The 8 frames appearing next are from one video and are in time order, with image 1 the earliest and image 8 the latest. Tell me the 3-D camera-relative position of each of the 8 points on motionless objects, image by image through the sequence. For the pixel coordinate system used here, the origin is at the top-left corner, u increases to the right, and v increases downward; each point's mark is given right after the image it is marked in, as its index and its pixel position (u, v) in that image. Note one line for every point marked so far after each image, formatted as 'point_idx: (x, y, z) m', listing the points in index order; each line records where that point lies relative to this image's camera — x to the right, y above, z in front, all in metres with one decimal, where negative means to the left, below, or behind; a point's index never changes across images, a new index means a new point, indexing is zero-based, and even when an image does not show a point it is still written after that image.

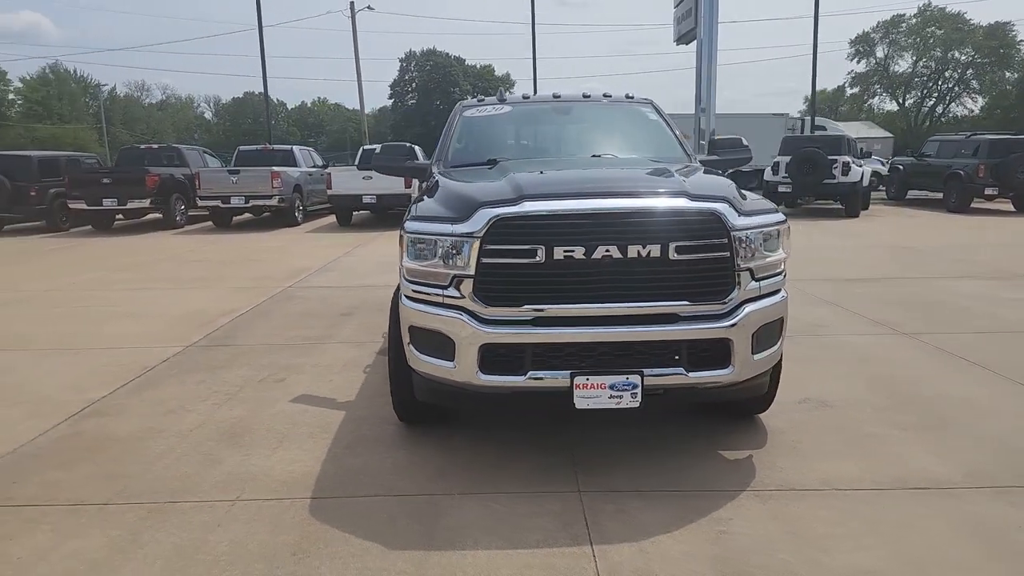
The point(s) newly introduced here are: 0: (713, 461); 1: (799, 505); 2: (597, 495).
0: (+1.1, -1.0, +3.7) m
1: (+1.4, -1.0, +3.2) m
2: (+0.4, -1.0, +3.3) m
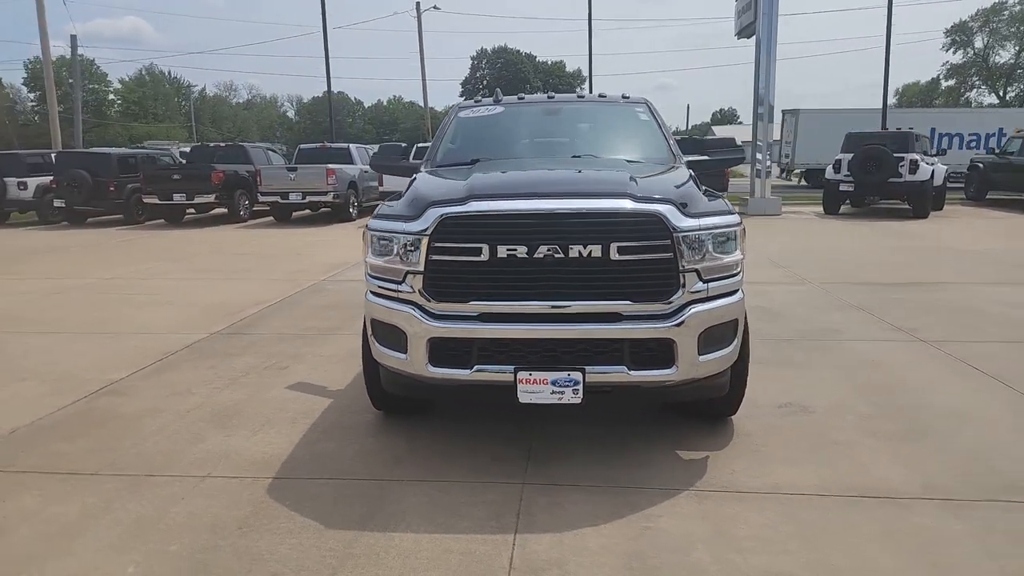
0: (+0.9, -1.0, +3.8) m
1: (+1.1, -1.1, +3.2) m
2: (+0.1, -1.0, +3.4) m
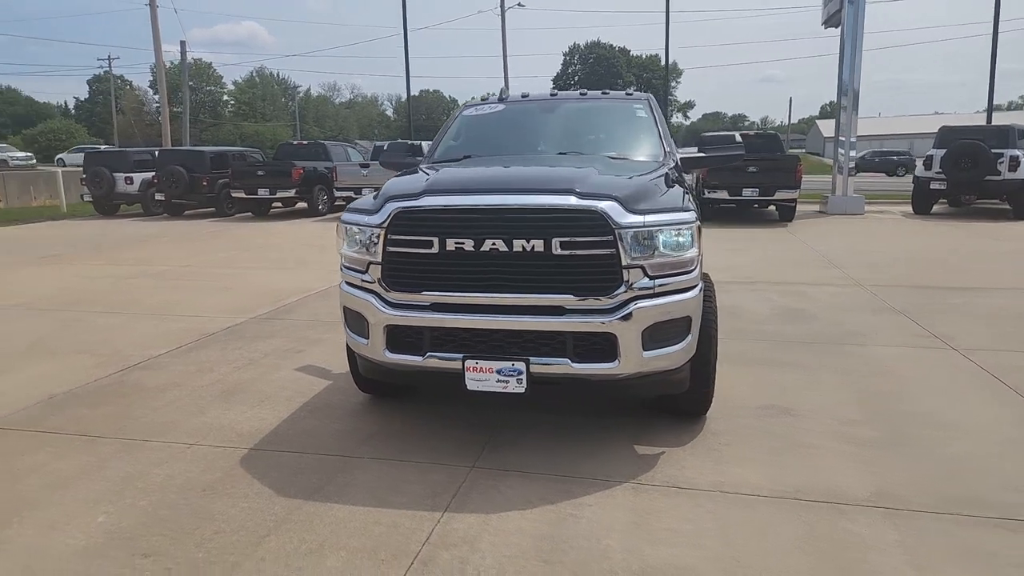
0: (+0.6, -0.9, +3.8) m
1: (+0.7, -1.0, +3.3) m
2: (-0.2, -1.0, +3.6) m
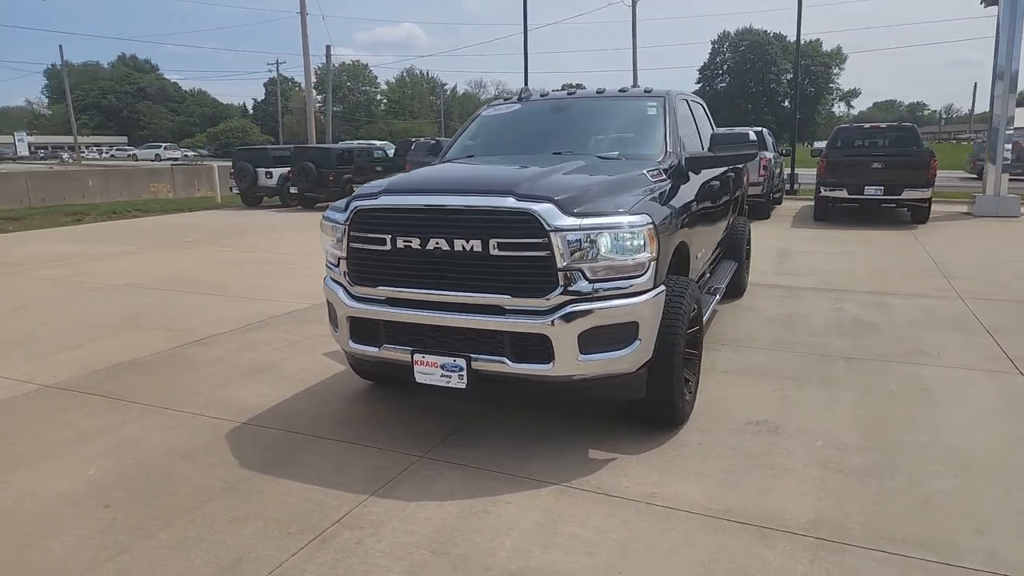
0: (+0.3, -0.9, +3.8) m
1: (+0.4, -1.1, +3.2) m
2: (-0.5, -1.0, +3.7) m
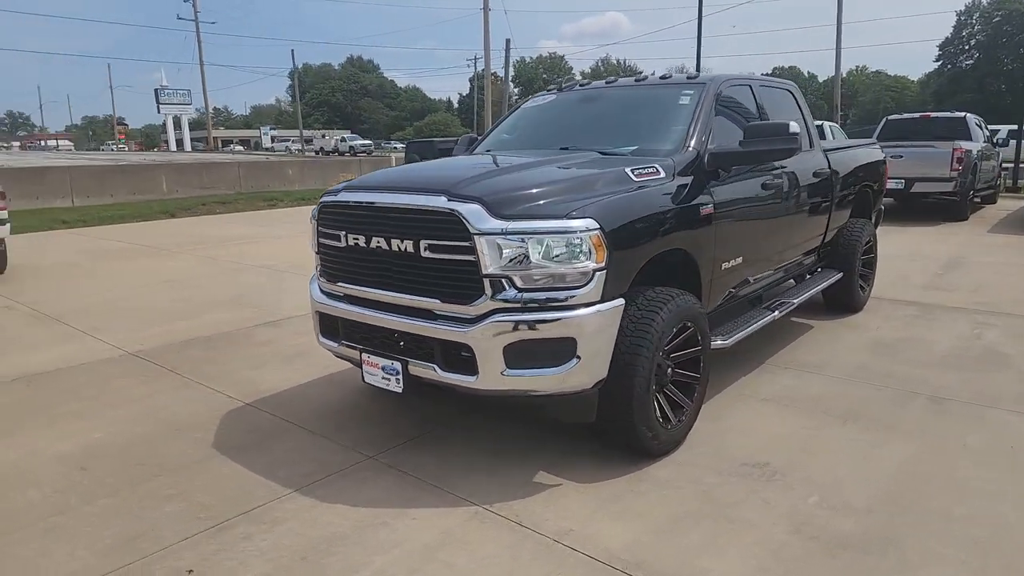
0: (0.0, -1.0, +3.5) m
1: (-0.1, -1.1, +3.0) m
2: (-0.8, -1.0, +3.7) m
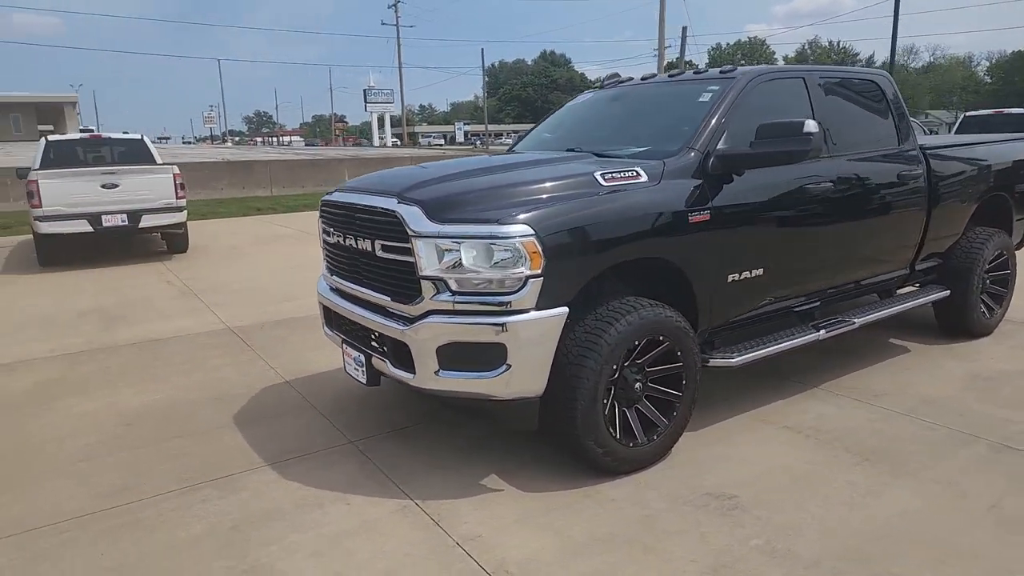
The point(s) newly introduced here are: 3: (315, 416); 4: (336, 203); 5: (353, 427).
0: (-0.2, -1.0, +3.6) m
1: (-0.5, -1.1, +3.1) m
2: (-1.0, -0.9, +3.9) m
3: (-1.3, -0.8, +4.4) m
4: (-1.0, +0.5, +3.8) m
5: (-1.0, -0.9, +4.2) m
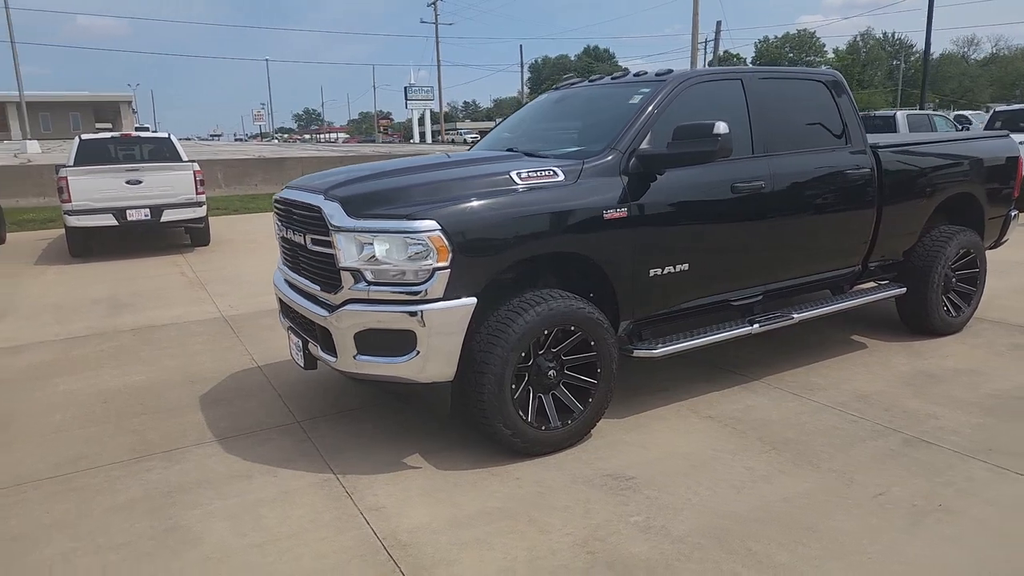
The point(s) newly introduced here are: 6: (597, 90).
0: (-0.7, -0.9, +3.8) m
1: (-1.0, -1.0, +3.3) m
2: (-1.4, -0.9, +4.2) m
3: (-1.7, -0.8, +4.7) m
4: (-1.4, +0.5, +4.1) m
5: (-1.4, -0.8, +4.5) m
6: (+0.6, +1.4, +4.8) m
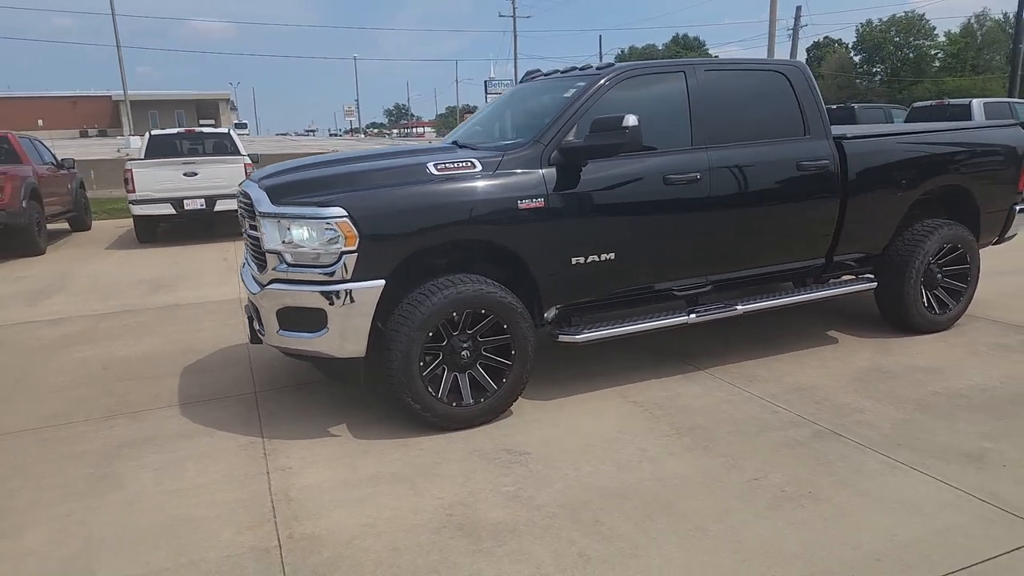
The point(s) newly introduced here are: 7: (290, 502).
0: (-1.2, -0.8, +4.2) m
1: (-1.5, -0.9, +3.7) m
2: (-1.8, -0.7, +4.6) m
3: (-2.0, -0.6, +5.2) m
4: (-1.8, +0.7, +4.5) m
5: (-1.8, -0.7, +5.0) m
6: (+0.3, +1.5, +4.9) m
7: (-1.0, -1.0, +3.2) m
